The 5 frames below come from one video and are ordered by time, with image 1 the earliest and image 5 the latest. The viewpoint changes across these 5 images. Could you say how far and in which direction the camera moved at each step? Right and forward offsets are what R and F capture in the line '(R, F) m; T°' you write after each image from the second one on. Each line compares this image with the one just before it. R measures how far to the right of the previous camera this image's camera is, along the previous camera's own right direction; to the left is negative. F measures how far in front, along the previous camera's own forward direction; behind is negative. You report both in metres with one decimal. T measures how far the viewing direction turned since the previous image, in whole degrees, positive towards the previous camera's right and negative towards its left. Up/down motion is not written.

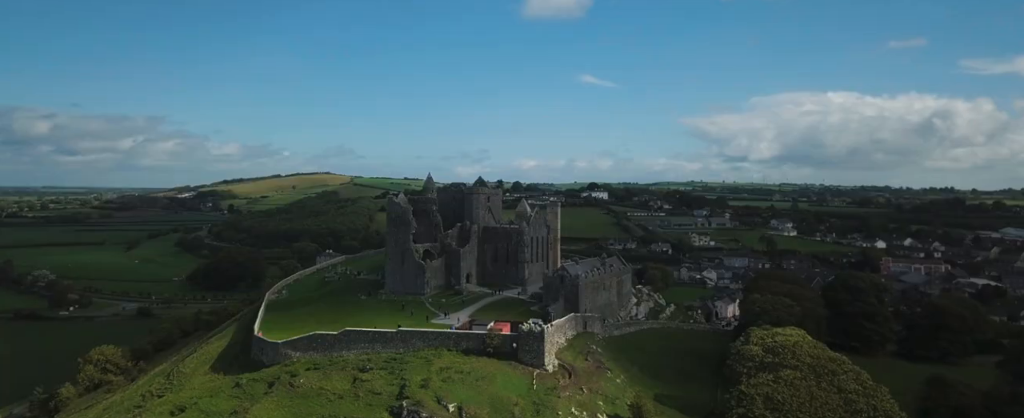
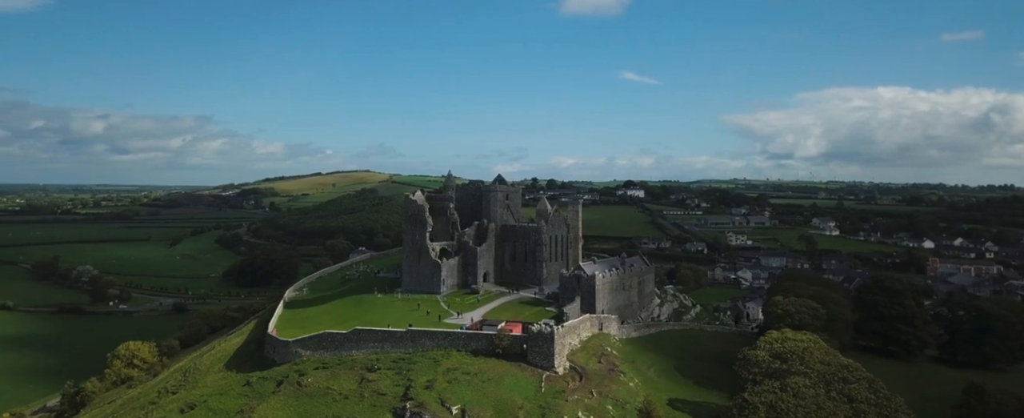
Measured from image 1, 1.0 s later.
(+1.2, +0.9) m; -3°
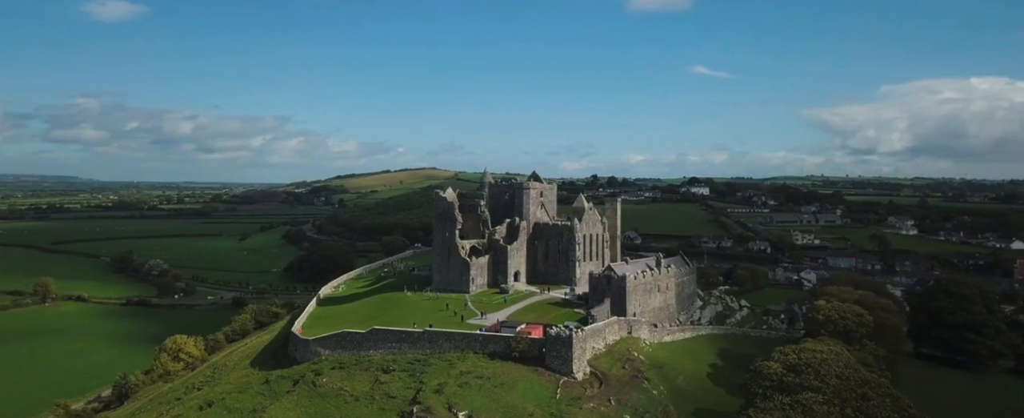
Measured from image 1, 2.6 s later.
(+2.0, +1.4) m; -5°
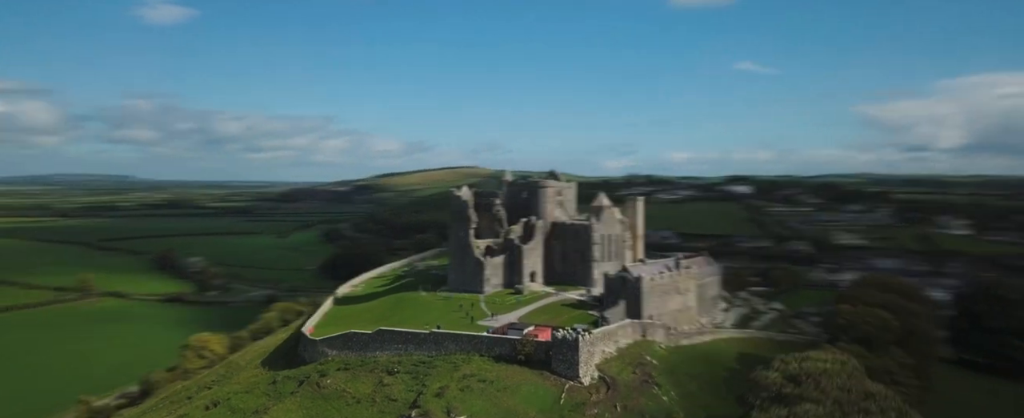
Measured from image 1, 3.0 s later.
(+1.4, +0.9) m; -3°
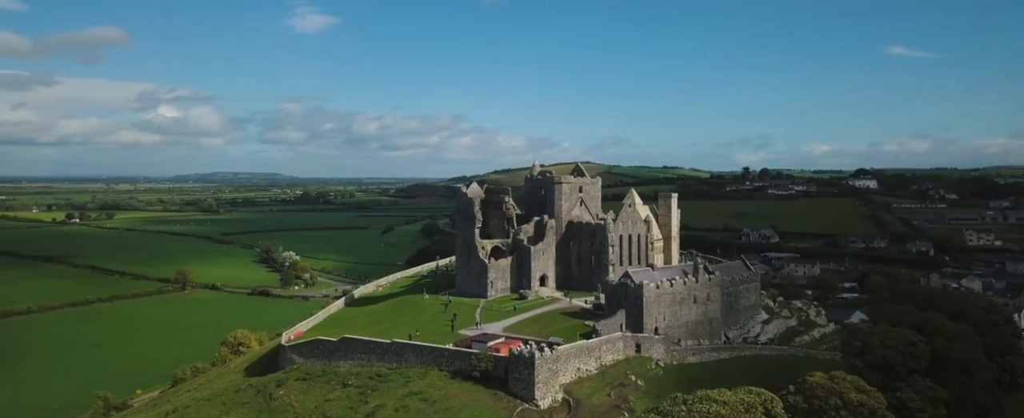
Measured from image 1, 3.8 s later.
(+6.2, +3.7) m; -8°
